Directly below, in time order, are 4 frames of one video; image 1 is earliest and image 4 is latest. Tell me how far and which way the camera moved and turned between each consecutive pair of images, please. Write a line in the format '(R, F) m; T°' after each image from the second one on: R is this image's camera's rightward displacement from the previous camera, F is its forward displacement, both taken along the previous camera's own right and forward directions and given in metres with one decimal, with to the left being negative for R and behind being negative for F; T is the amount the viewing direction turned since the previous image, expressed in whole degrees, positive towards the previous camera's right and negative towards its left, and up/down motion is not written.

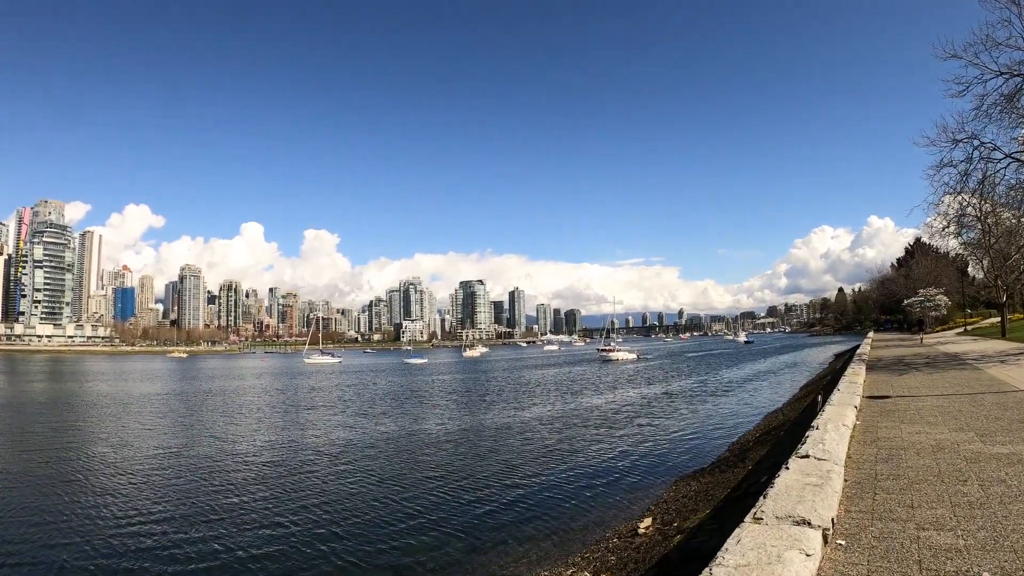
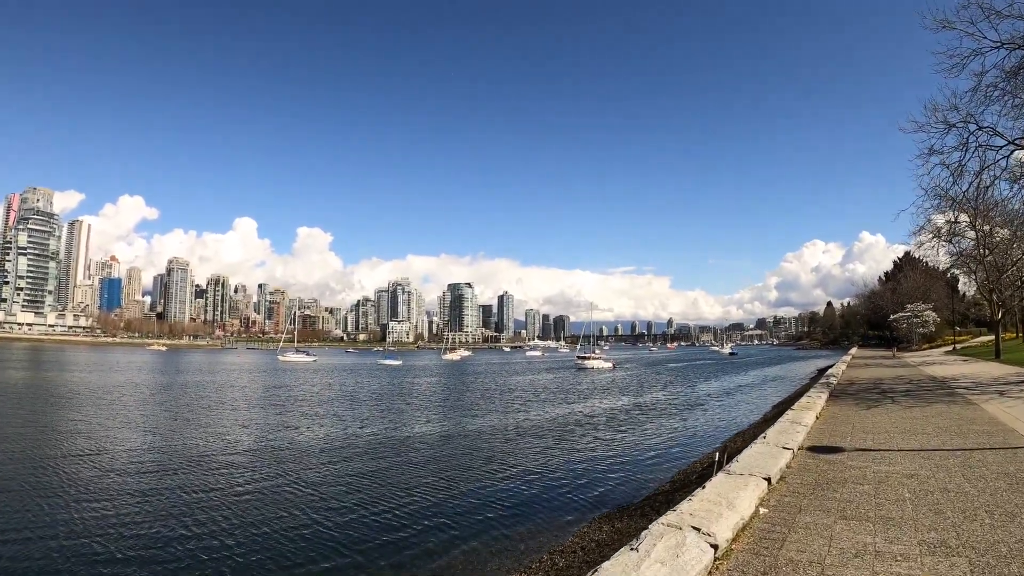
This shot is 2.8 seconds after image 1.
(+1.6, +2.0) m; +1°
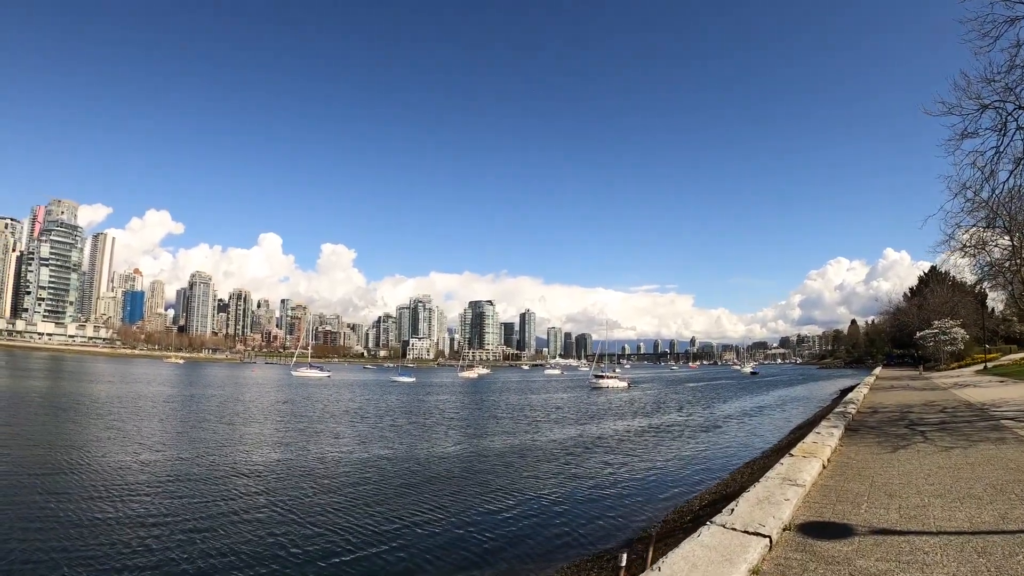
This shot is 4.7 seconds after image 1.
(+0.8, +1.2) m; -2°
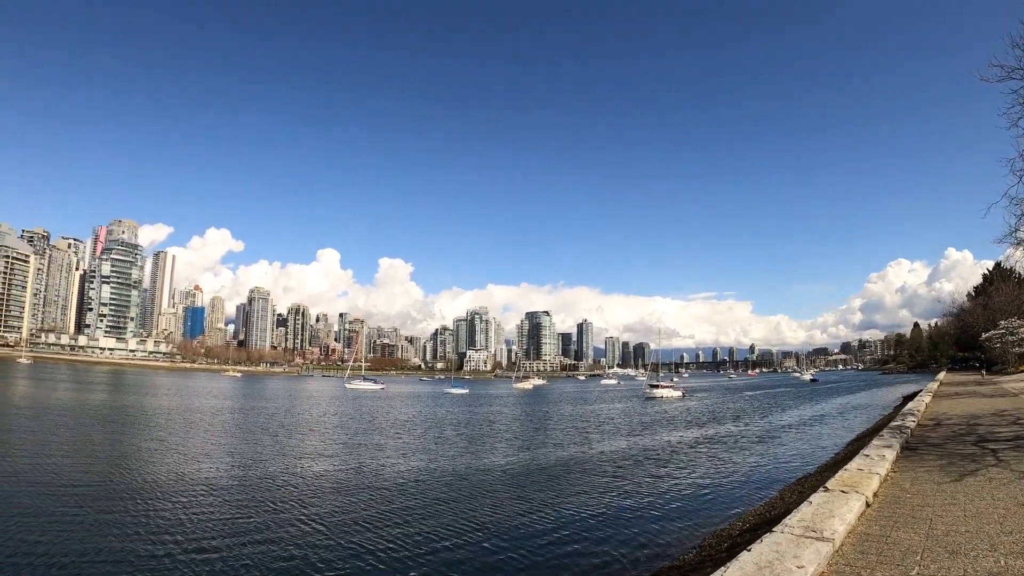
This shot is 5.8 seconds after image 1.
(+0.7, +0.8) m; -6°
